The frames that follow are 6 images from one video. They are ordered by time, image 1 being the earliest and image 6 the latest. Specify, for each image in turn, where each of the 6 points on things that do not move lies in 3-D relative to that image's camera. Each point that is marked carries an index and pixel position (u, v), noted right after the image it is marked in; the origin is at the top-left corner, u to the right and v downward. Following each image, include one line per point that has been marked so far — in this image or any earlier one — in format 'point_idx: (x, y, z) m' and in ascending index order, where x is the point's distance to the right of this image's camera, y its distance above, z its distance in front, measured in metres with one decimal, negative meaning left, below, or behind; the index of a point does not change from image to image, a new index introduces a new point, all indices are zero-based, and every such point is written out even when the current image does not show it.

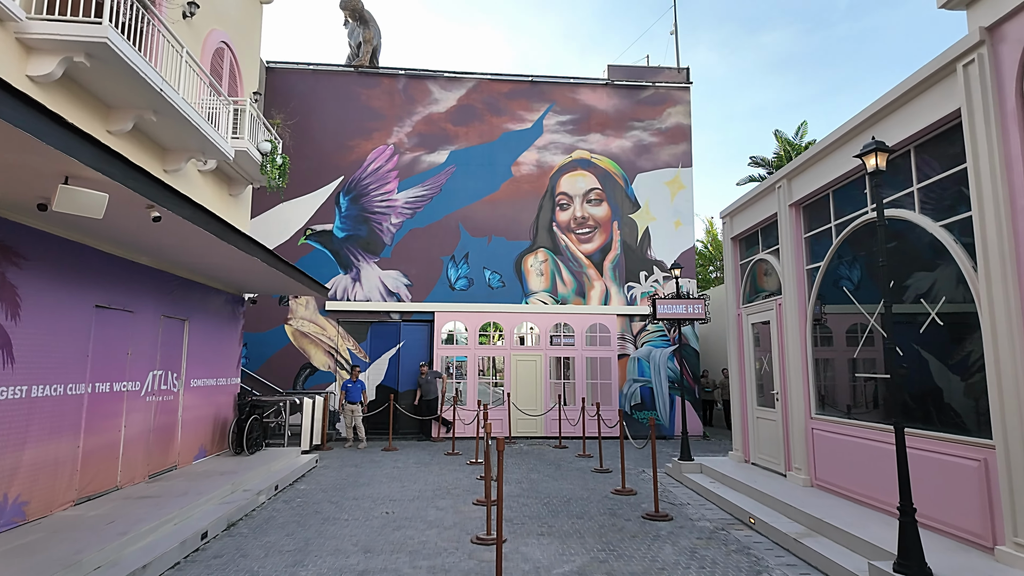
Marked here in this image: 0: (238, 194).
0: (-4.7, +1.6, +10.3) m
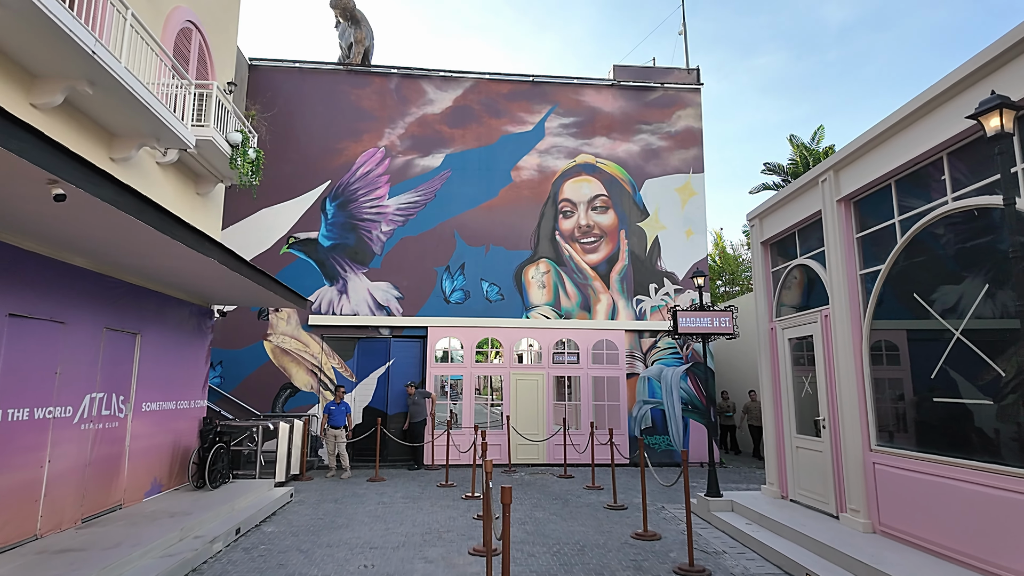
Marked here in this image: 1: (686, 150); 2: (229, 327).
0: (-4.7, +1.5, +9.2) m
1: (+4.4, +3.5, +14.9) m
2: (-6.4, -0.9, +13.3) m
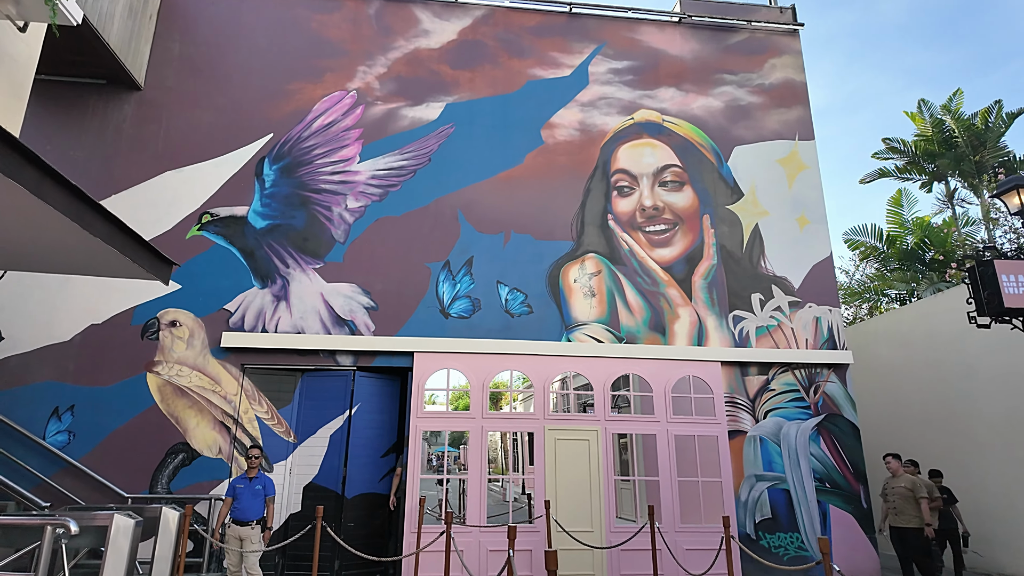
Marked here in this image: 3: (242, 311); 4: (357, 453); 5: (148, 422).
0: (-4.1, +1.9, +4.4) m
1: (+4.9, +3.2, +10.6) m
2: (-5.9, -0.9, +8.2) m
3: (-3.9, -0.3, +8.6) m
4: (-2.2, -2.3, +8.3) m
5: (-4.9, -1.8, +8.1) m
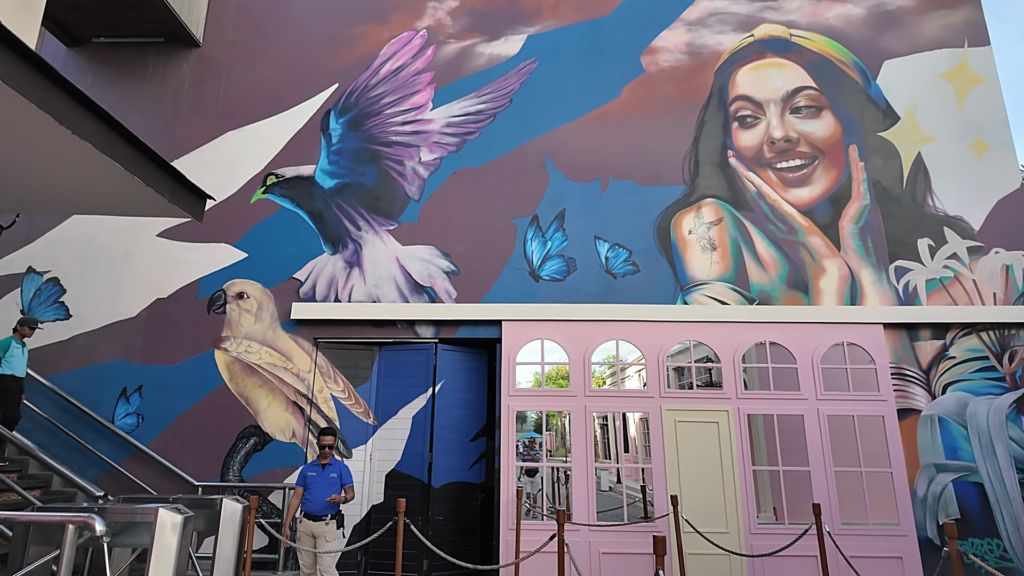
0: (-3.4, +2.3, +3.5) m
1: (+6.2, +4.0, +8.5) m
2: (-4.6, -0.5, +7.6) m
3: (-2.6, +0.1, +7.7) m
4: (-0.8, -1.8, +7.2) m
5: (-3.6, -1.4, +7.4) m
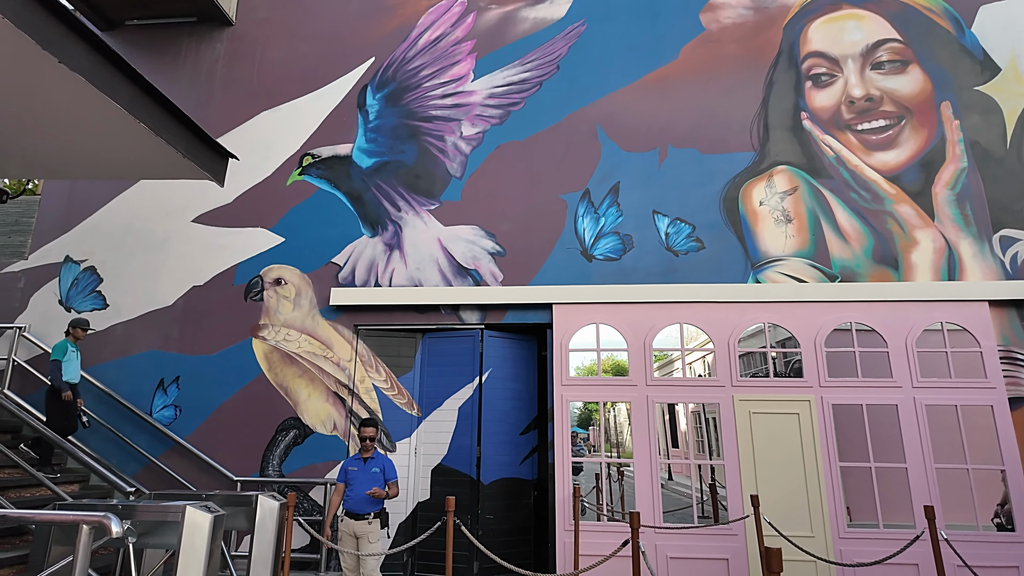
0: (-3.1, +2.4, +3.2) m
1: (+6.8, +4.3, +7.4) m
2: (-4.0, -0.4, +7.3) m
3: (-2.0, +0.3, +7.3) m
4: (-0.2, -1.6, +6.7) m
5: (-3.0, -1.2, +7.0) m
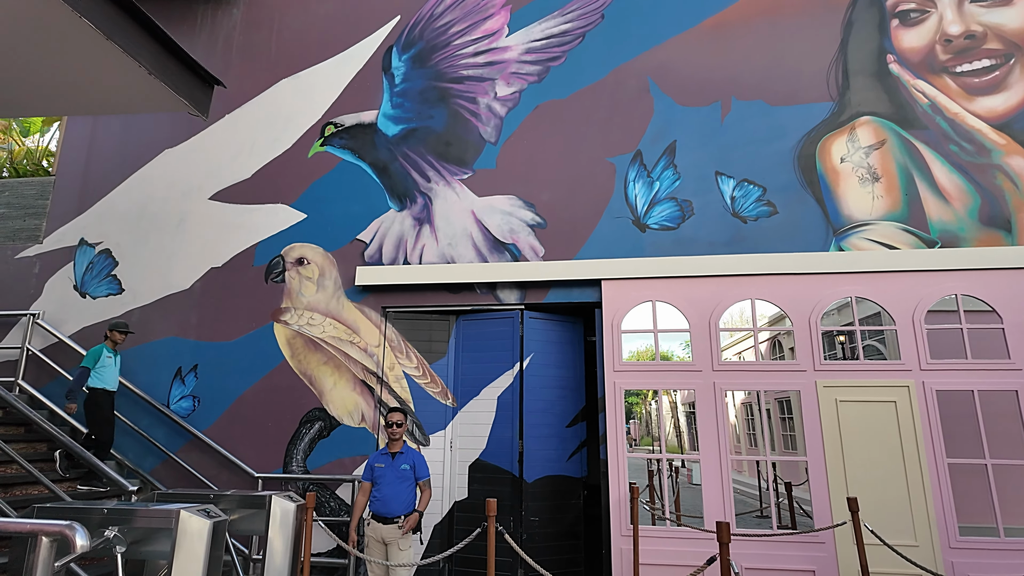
0: (-2.9, +2.6, +2.6) m
1: (+7.2, +4.6, +6.3) m
2: (-3.5, -0.2, +6.8) m
3: (-1.5, +0.5, +6.7) m
4: (+0.2, -1.3, +6.0) m
5: (-2.5, -1.0, +6.5) m
